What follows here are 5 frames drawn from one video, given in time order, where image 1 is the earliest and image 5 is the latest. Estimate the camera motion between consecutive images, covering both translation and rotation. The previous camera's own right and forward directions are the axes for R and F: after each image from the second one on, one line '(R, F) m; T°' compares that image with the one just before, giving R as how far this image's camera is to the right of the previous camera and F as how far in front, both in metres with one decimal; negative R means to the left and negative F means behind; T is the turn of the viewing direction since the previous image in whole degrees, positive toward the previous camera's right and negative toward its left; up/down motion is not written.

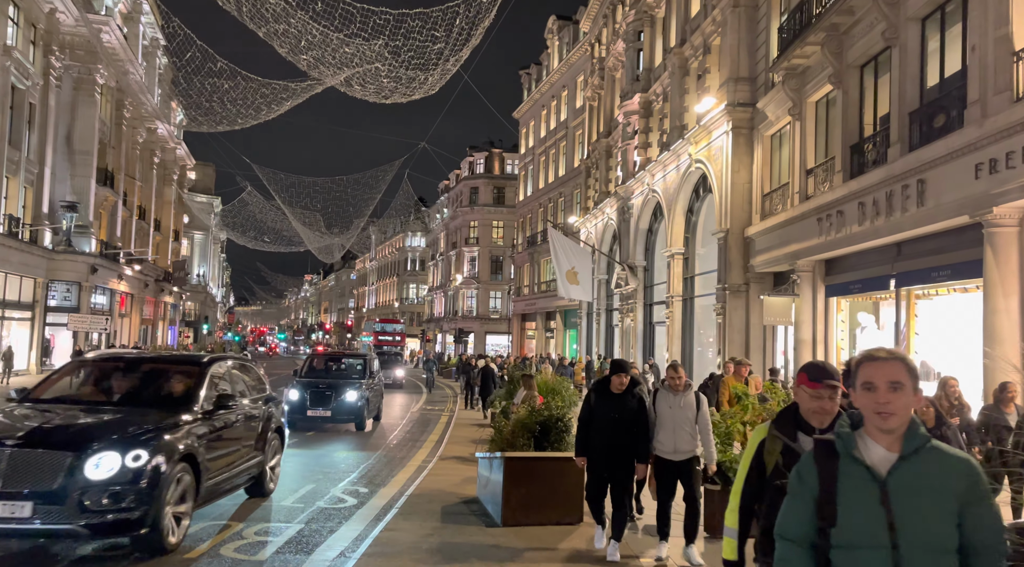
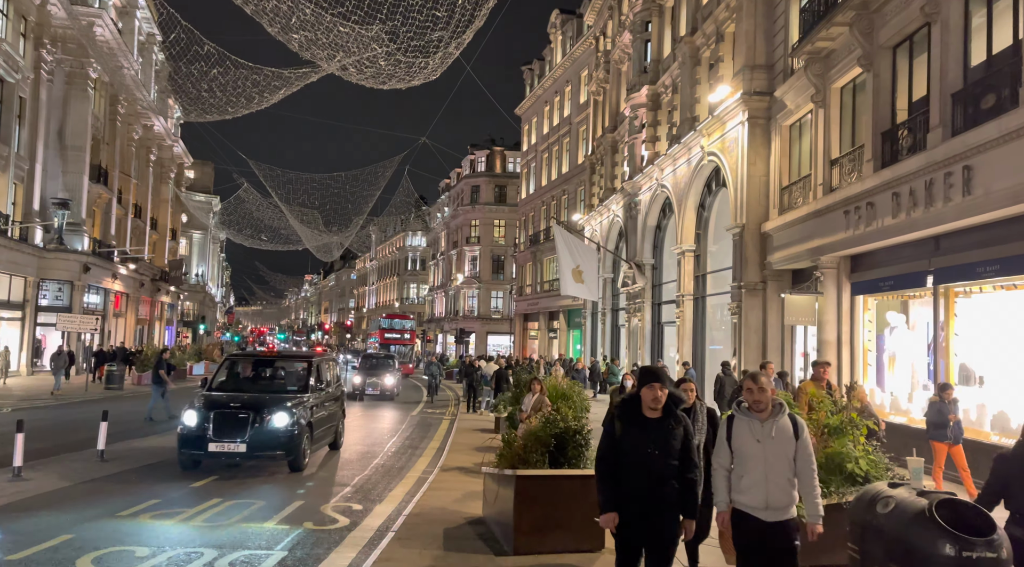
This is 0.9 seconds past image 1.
(-0.1, +1.0) m; 0°
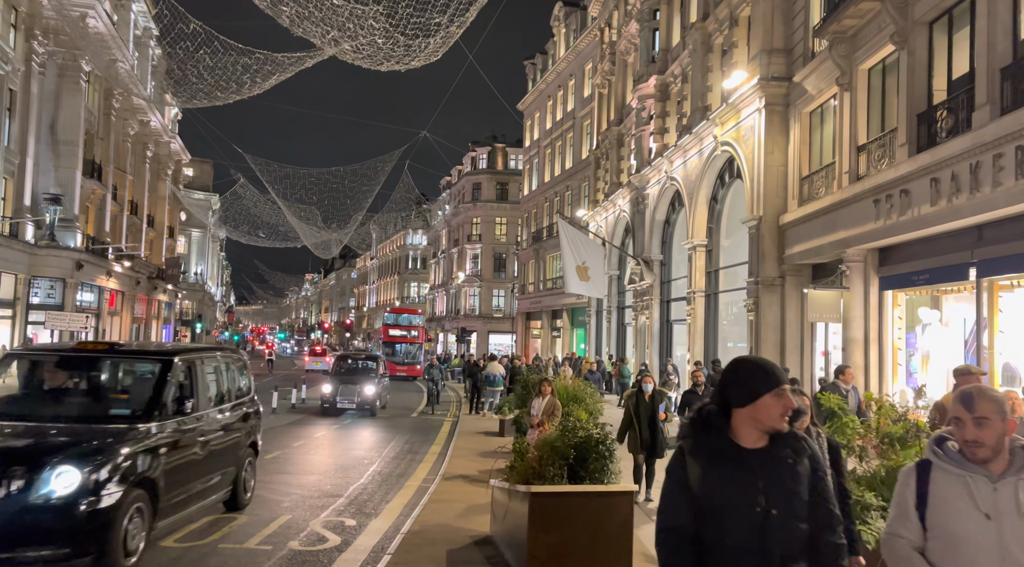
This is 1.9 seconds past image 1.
(-0.1, +1.0) m; 0°
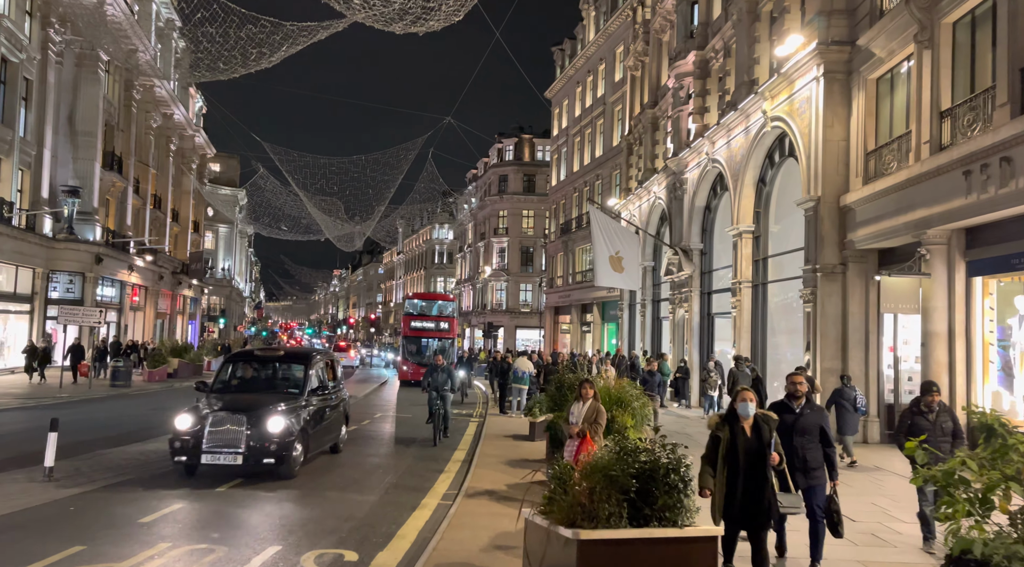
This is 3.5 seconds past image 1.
(-0.1, +1.7) m; -2°
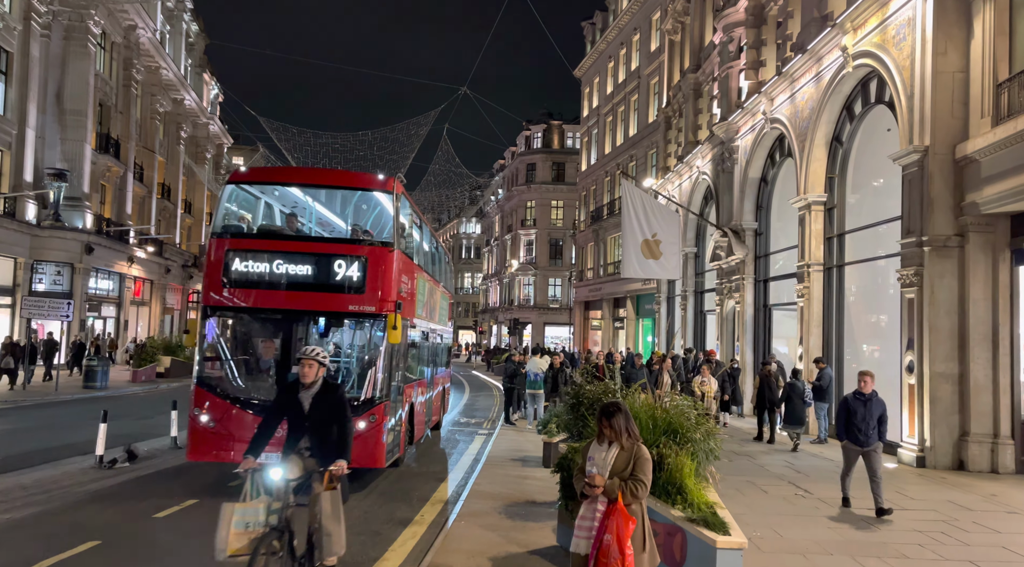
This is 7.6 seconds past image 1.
(+0.4, +3.9) m; -2°
